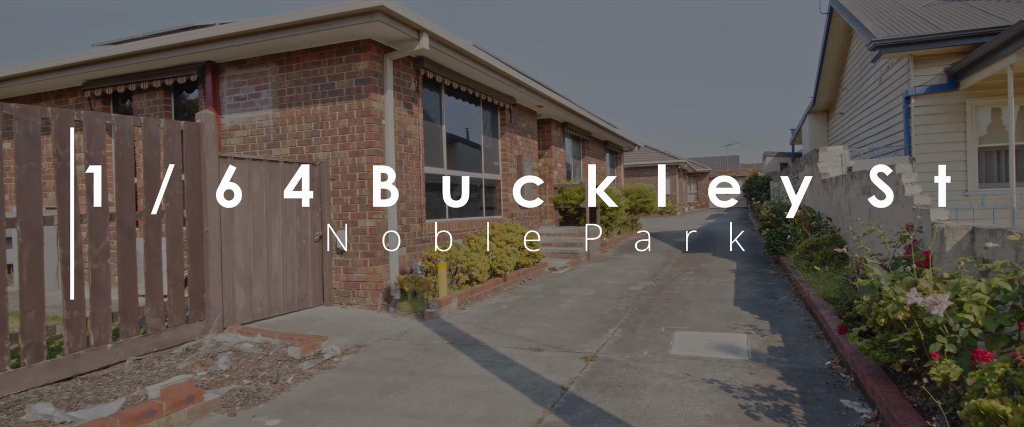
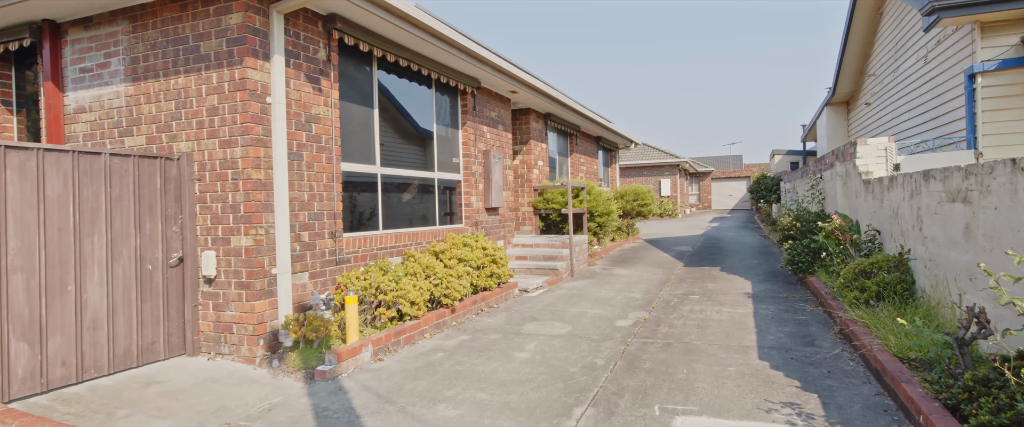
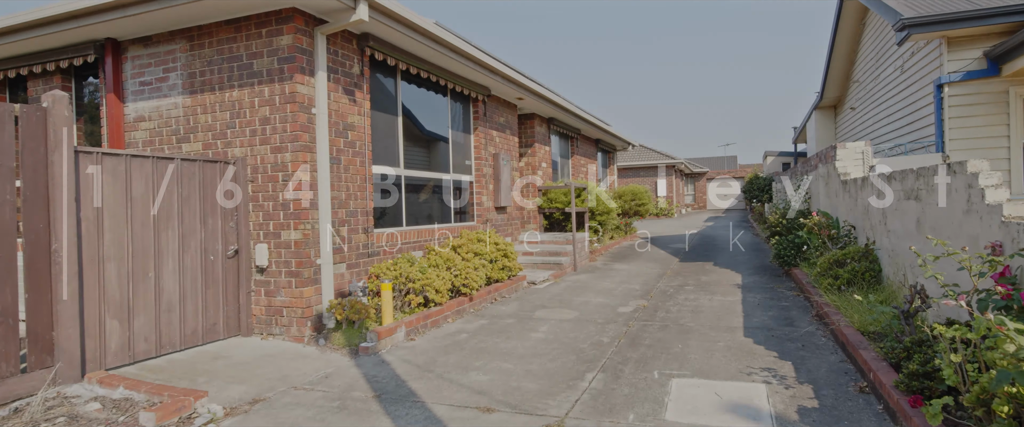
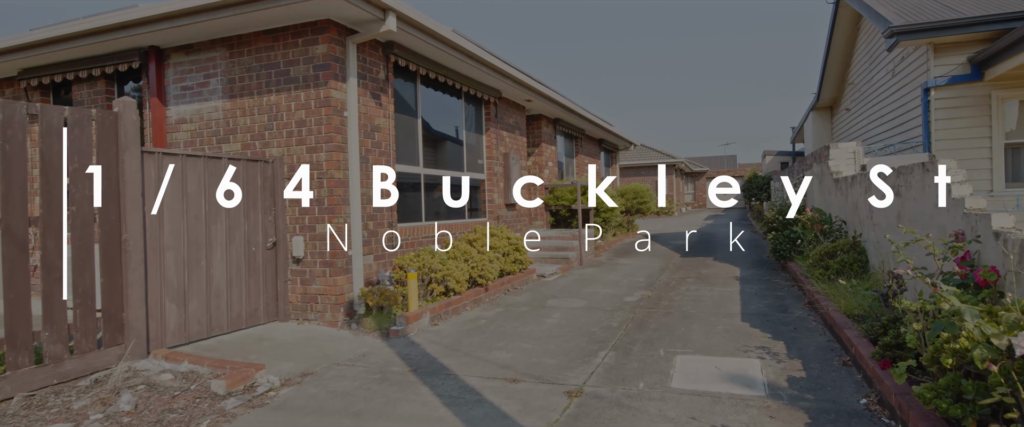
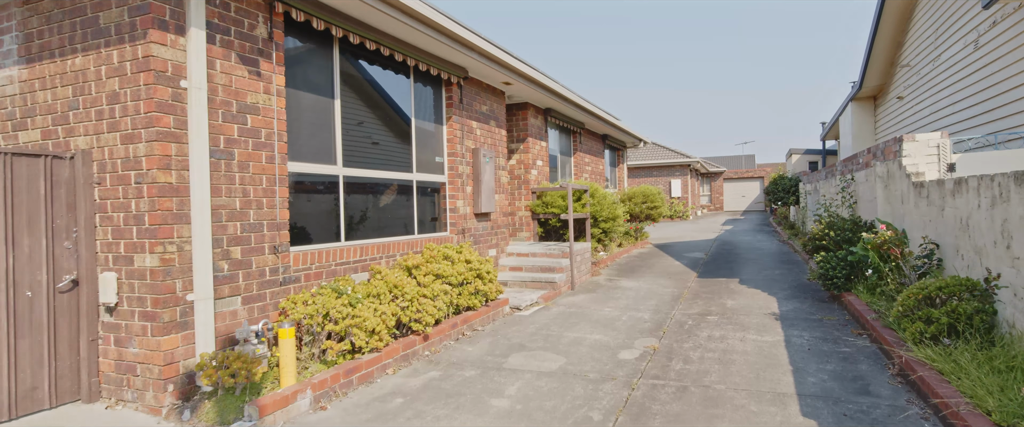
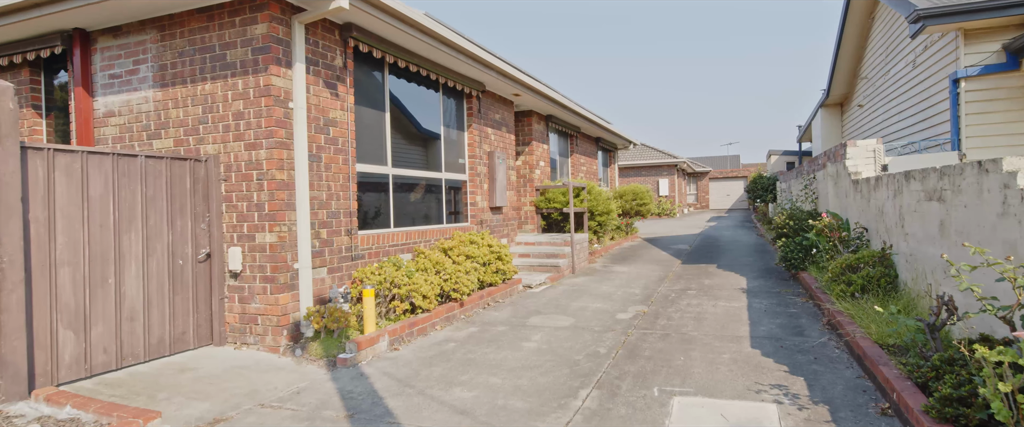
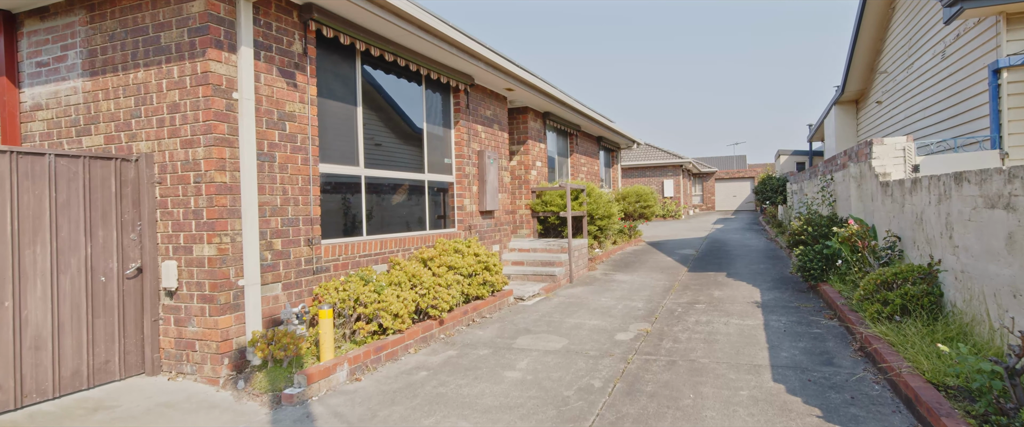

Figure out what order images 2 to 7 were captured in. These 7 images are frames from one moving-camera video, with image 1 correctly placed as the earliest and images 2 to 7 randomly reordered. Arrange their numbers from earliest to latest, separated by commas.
4, 3, 6, 2, 7, 5
